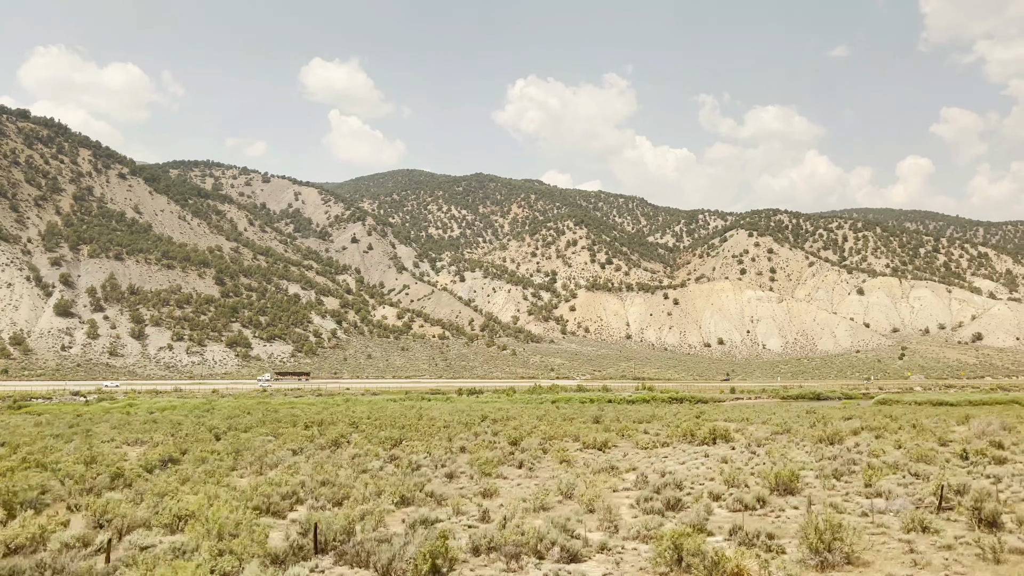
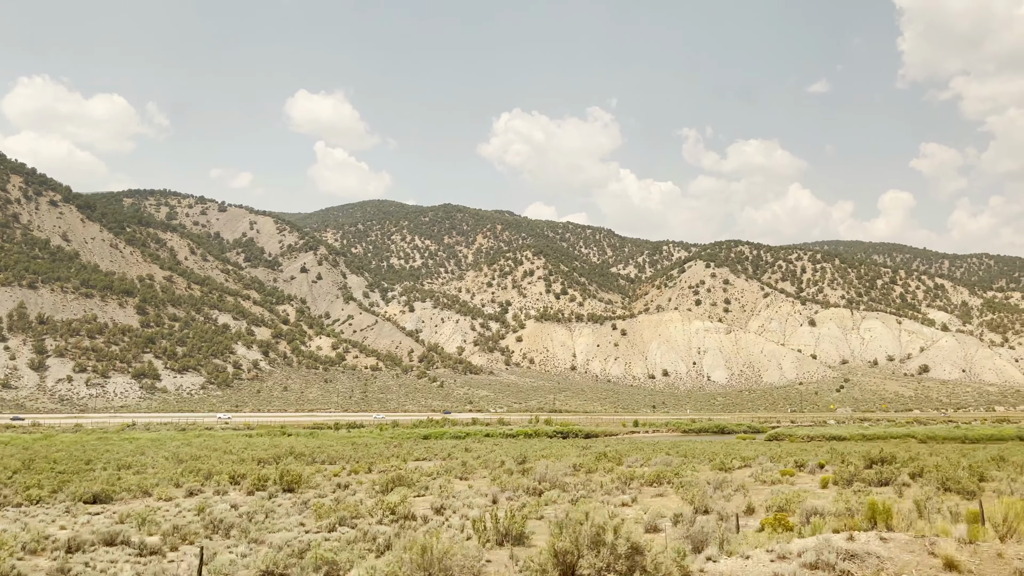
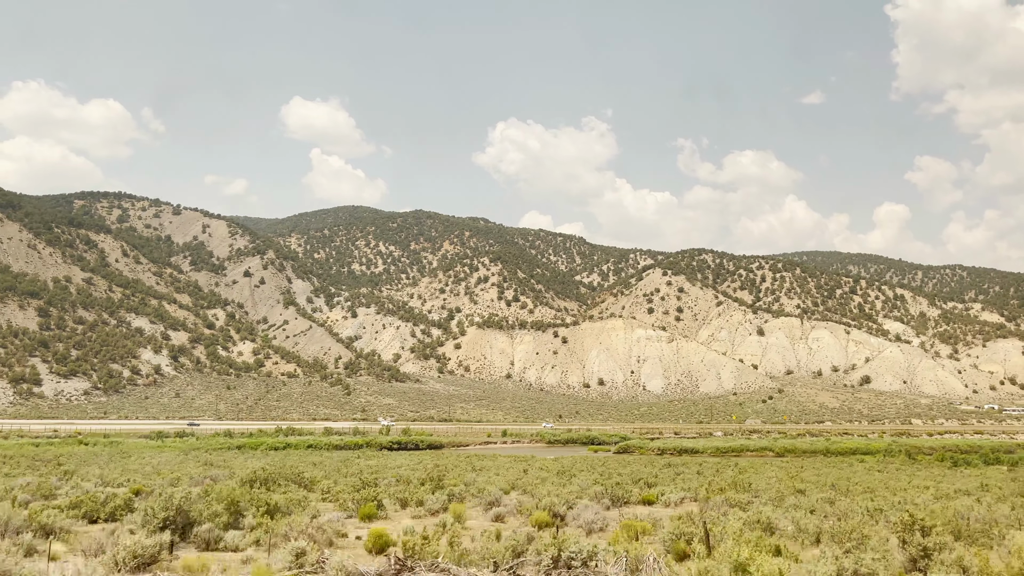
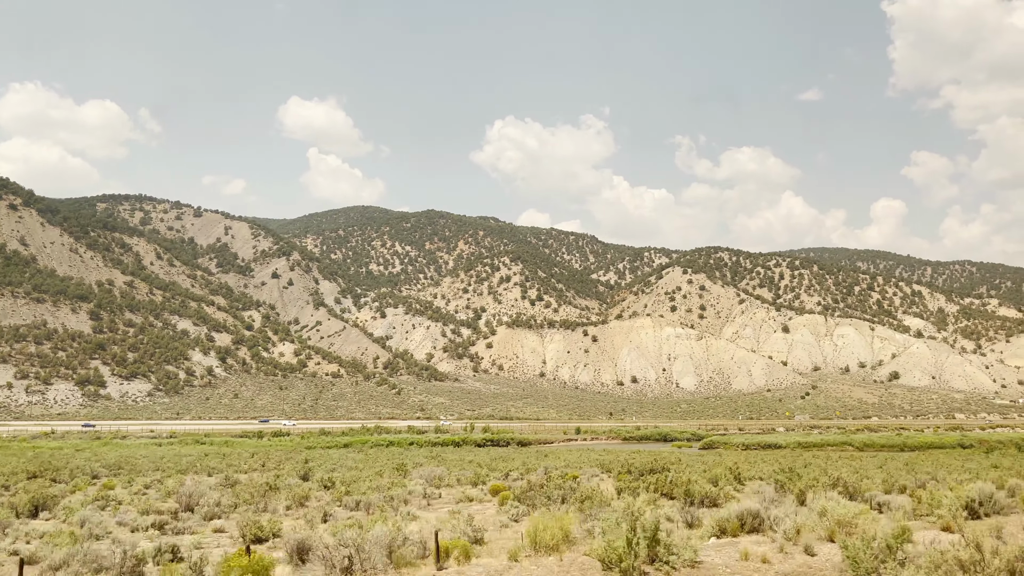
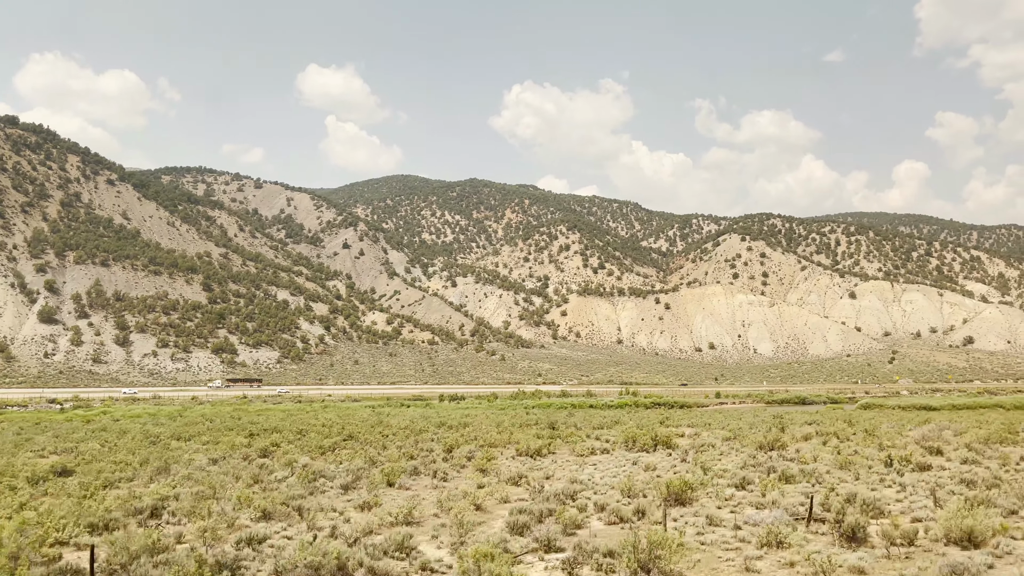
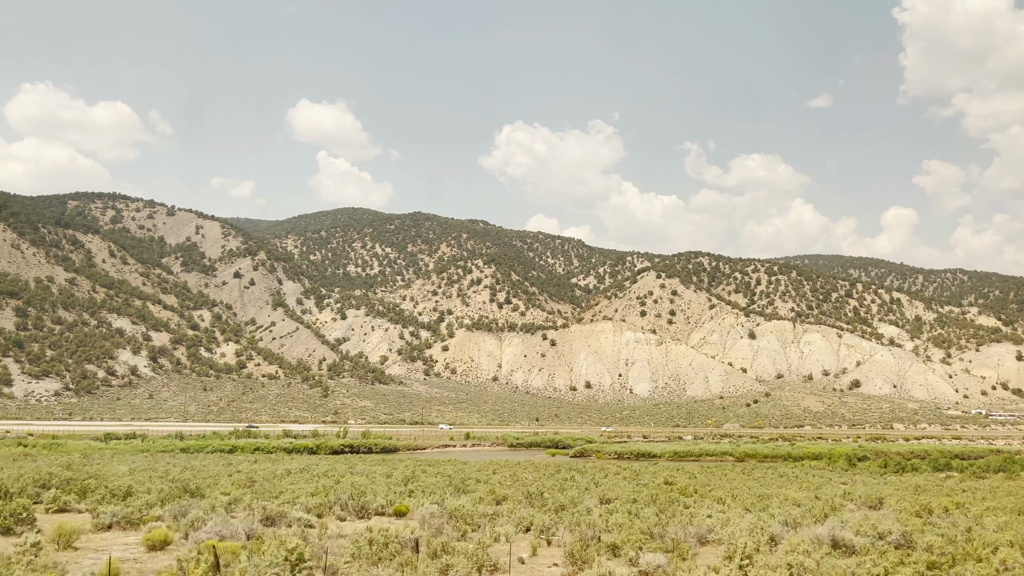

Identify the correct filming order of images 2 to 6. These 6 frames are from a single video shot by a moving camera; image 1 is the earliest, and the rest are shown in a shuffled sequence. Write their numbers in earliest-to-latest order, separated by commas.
5, 2, 4, 3, 6
